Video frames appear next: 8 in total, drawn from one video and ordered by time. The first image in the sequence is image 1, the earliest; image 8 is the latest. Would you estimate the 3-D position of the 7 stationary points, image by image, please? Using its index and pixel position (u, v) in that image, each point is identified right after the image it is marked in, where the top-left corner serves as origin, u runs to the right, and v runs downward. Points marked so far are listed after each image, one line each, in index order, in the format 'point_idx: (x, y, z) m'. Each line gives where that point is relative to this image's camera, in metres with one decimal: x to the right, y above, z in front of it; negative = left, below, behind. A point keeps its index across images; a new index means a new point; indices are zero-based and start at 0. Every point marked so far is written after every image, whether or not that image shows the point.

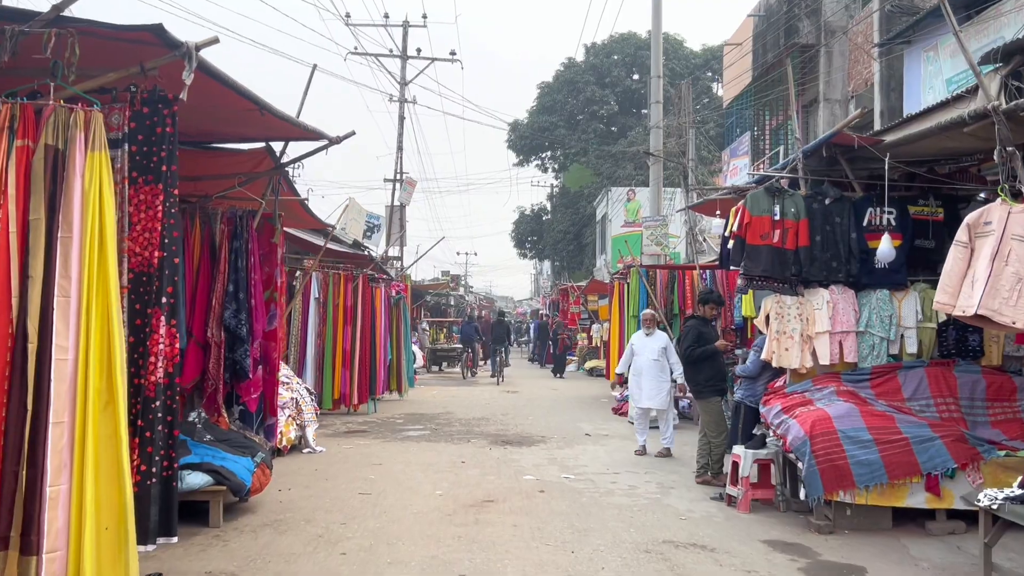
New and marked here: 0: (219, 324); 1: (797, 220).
0: (-2.0, -0.3, +5.8) m
1: (+2.1, +0.5, +6.0) m
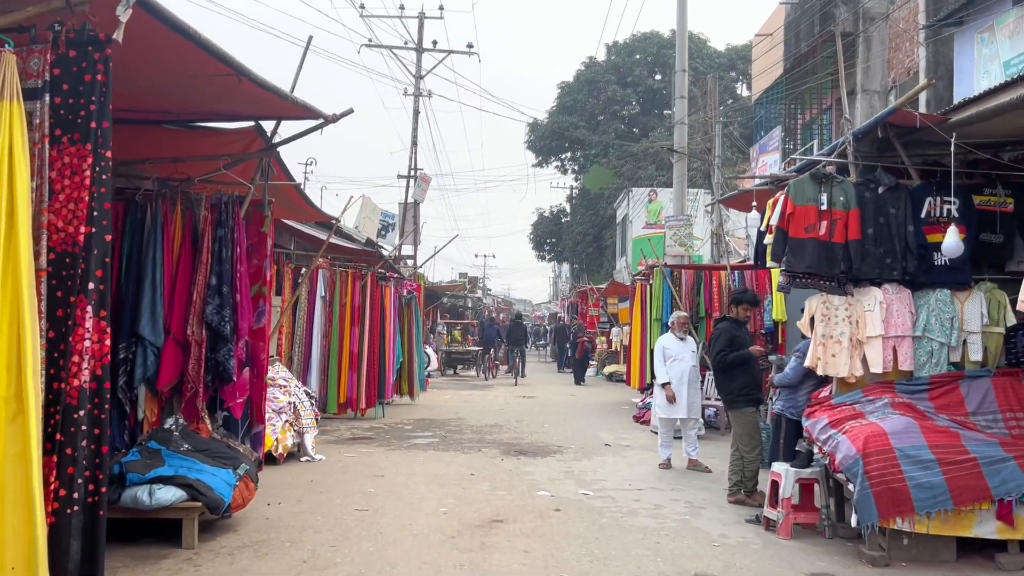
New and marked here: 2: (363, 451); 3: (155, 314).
0: (-2.0, -0.2, +5.2) m
1: (+2.2, +0.5, +5.4) m
2: (-1.5, -1.7, +8.5) m
3: (-2.2, -0.2, +5.2) m
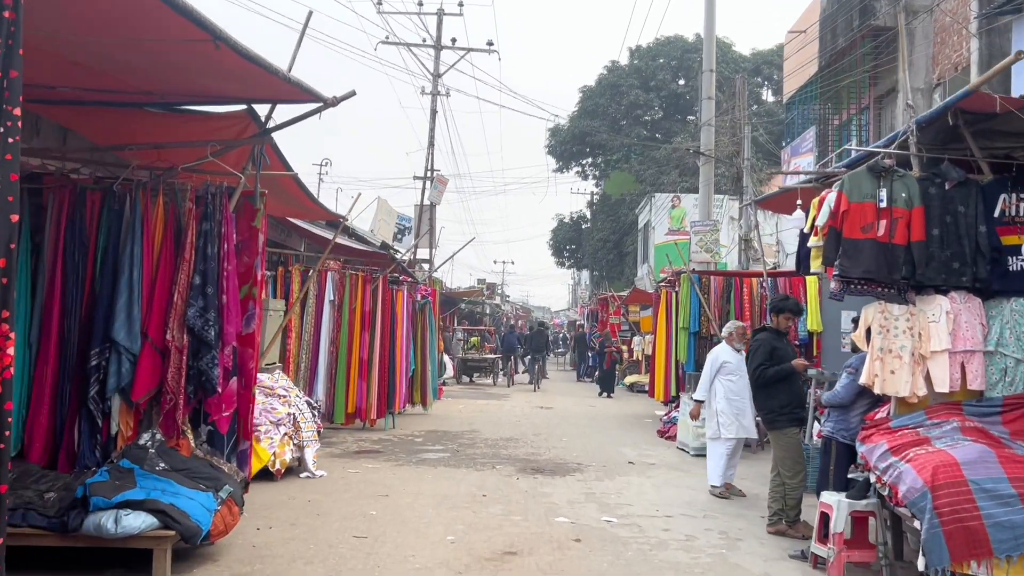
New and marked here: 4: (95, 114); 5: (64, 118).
0: (-1.9, -0.2, +4.7) m
1: (+2.3, +0.5, +4.8) m
2: (-1.4, -1.7, +7.9) m
3: (-2.1, -0.2, +4.6) m
4: (-2.6, +1.1, +5.2) m
5: (-2.8, +1.1, +5.3) m
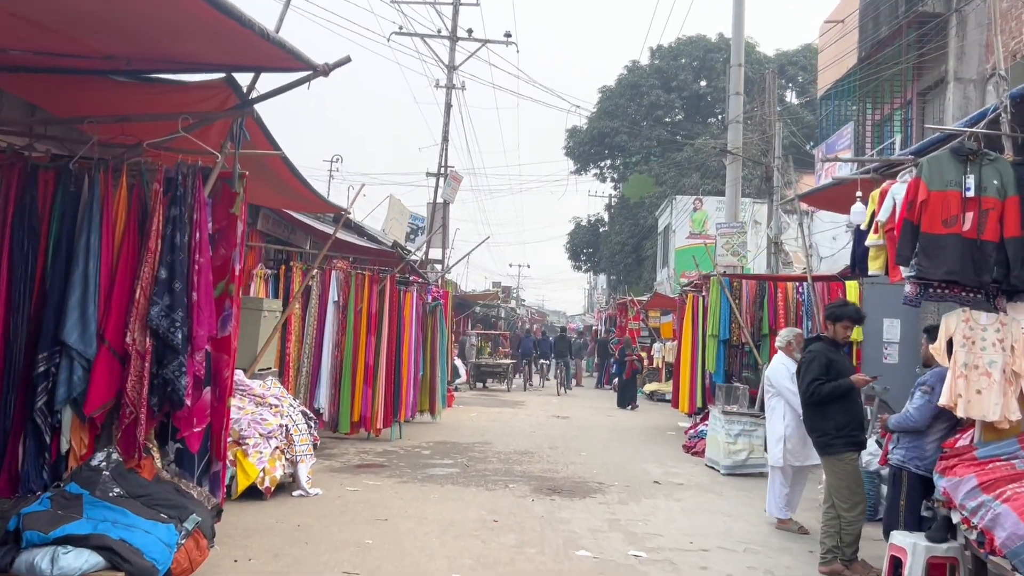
0: (-1.8, -0.2, +4.0) m
1: (+2.4, +0.4, +4.0) m
2: (-1.2, -1.7, +7.2) m
3: (-2.0, -0.1, +4.0) m
4: (-2.5, +1.1, +4.5) m
5: (-2.7, +1.1, +4.6) m
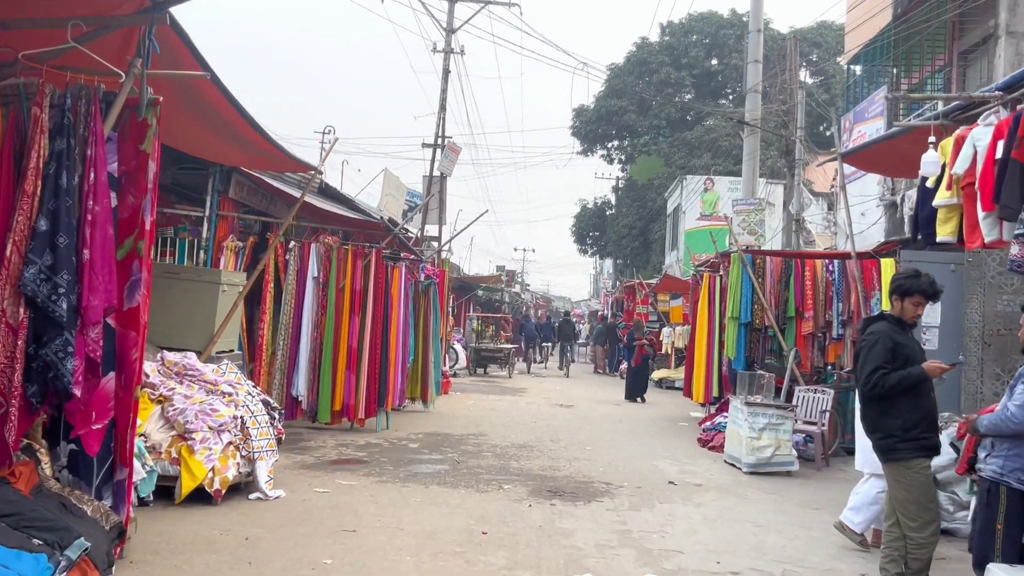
0: (-1.8, 0.0, +3.1) m
1: (+2.3, +0.6, +3.0) m
2: (-1.3, -1.5, +6.3) m
3: (-2.1, 0.0, +3.0) m
4: (-2.5, +1.3, +3.6) m
5: (-2.8, +1.3, +3.7) m
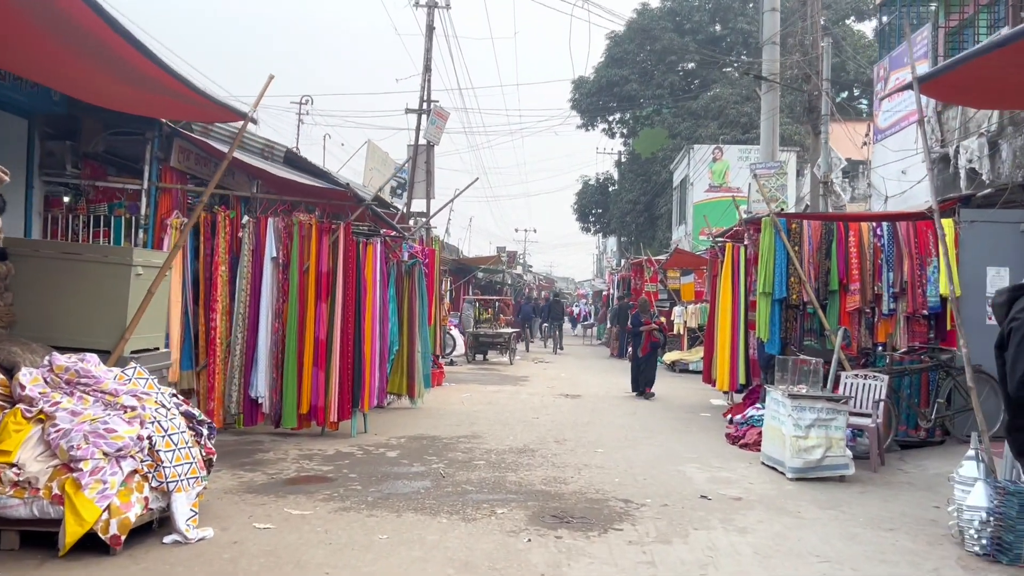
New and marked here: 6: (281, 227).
0: (-1.9, 0.0, +1.8) m
1: (+2.2, +0.7, +1.7) m
2: (-1.3, -1.3, +5.0) m
3: (-2.2, +0.1, +1.7) m
4: (-2.6, +1.3, +2.2) m
5: (-2.9, +1.3, +2.3) m
6: (-2.1, +0.5, +7.5) m
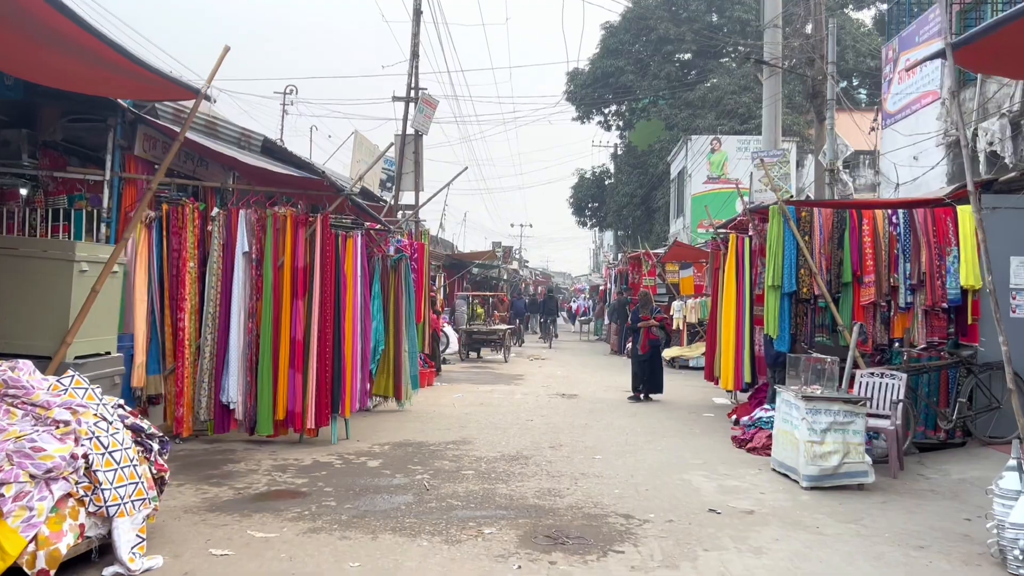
0: (-2.0, 0.0, +1.3) m
1: (+2.2, +0.8, +1.2) m
2: (-1.4, -1.3, +4.5) m
3: (-2.2, +0.1, +1.2) m
4: (-2.7, +1.3, +1.7) m
5: (-3.0, +1.3, +1.8) m
6: (-2.2, +0.6, +6.9) m
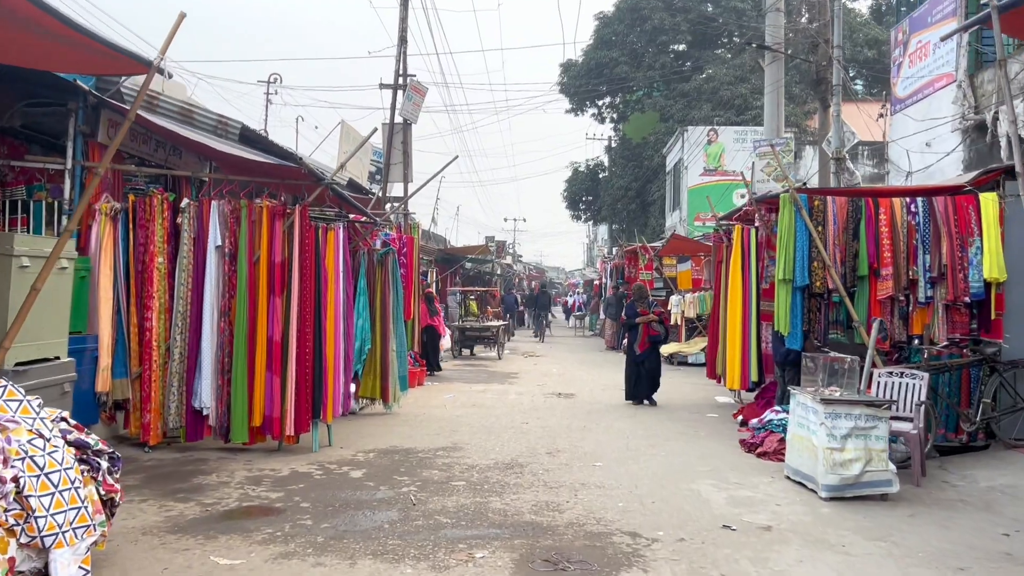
0: (-2.0, 0.0, +0.8) m
1: (+2.1, +0.8, +0.7) m
2: (-1.4, -1.3, +4.0) m
3: (-2.2, +0.1, +0.7) m
4: (-2.7, +1.3, +1.2) m
5: (-3.0, +1.3, +1.3) m
6: (-2.2, +0.6, +6.4) m
